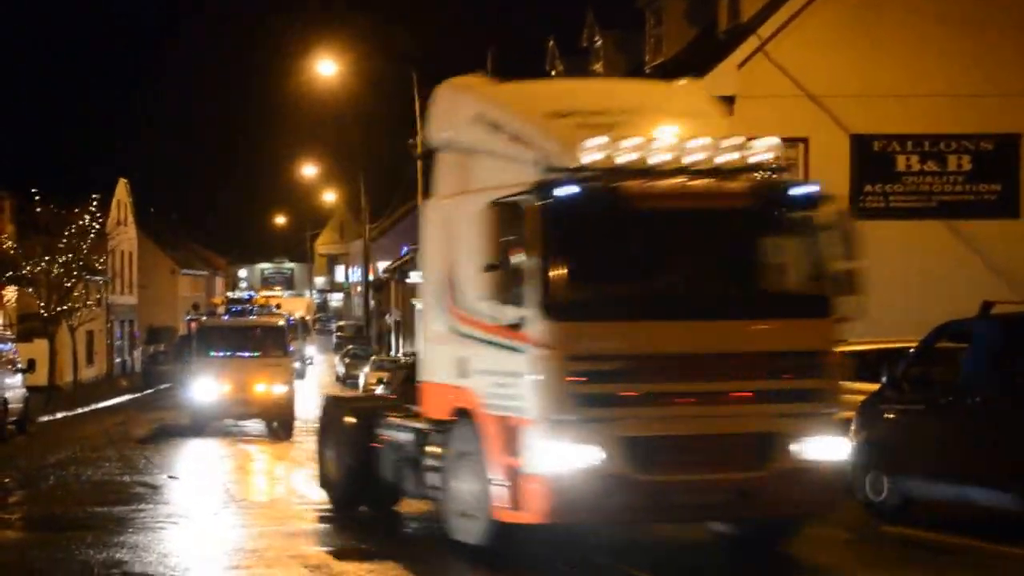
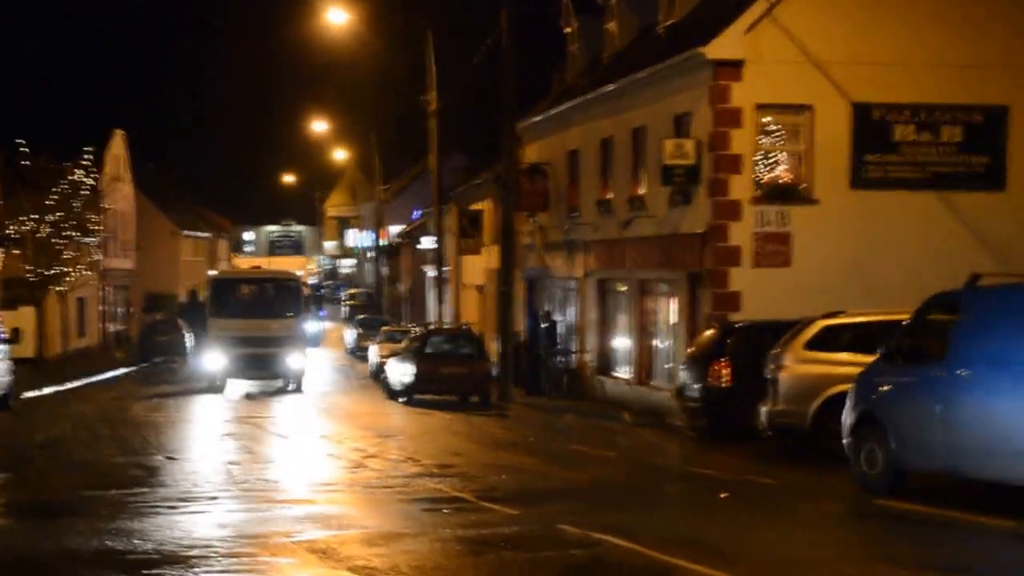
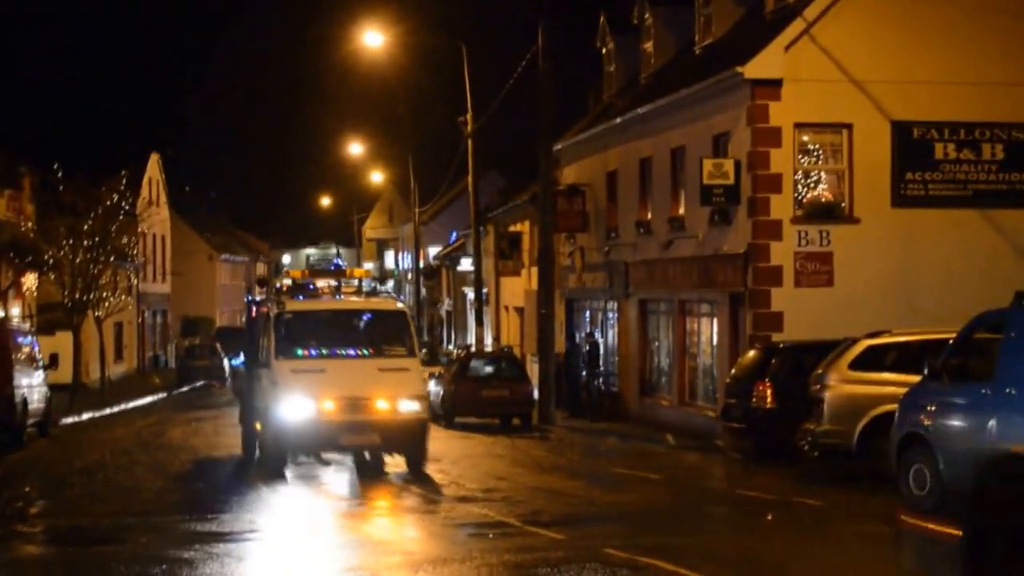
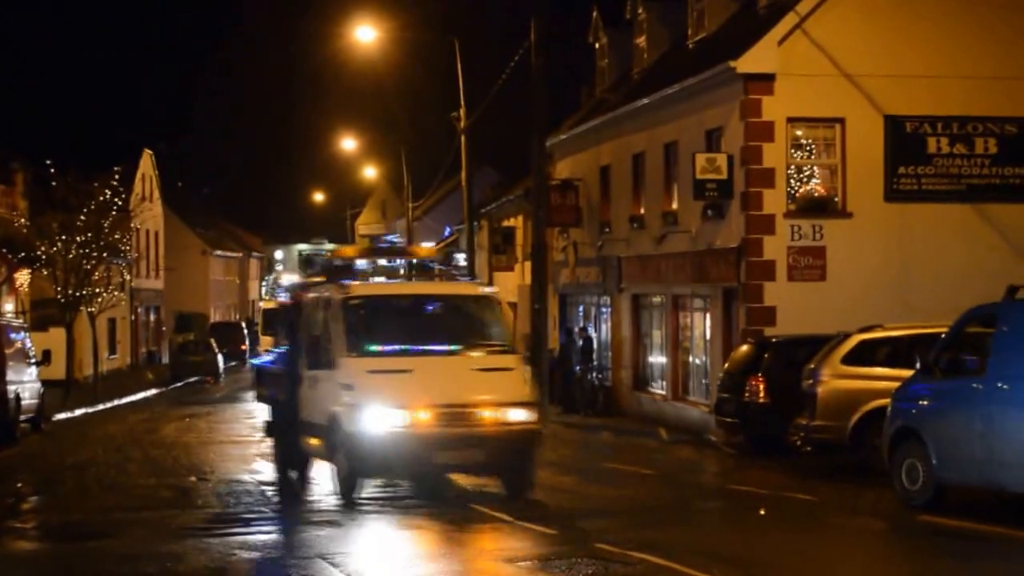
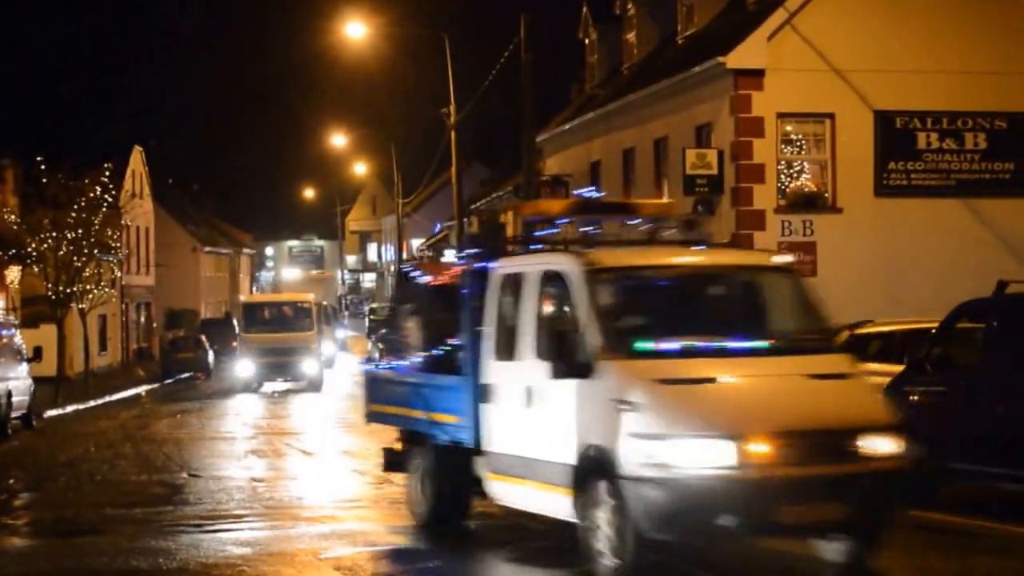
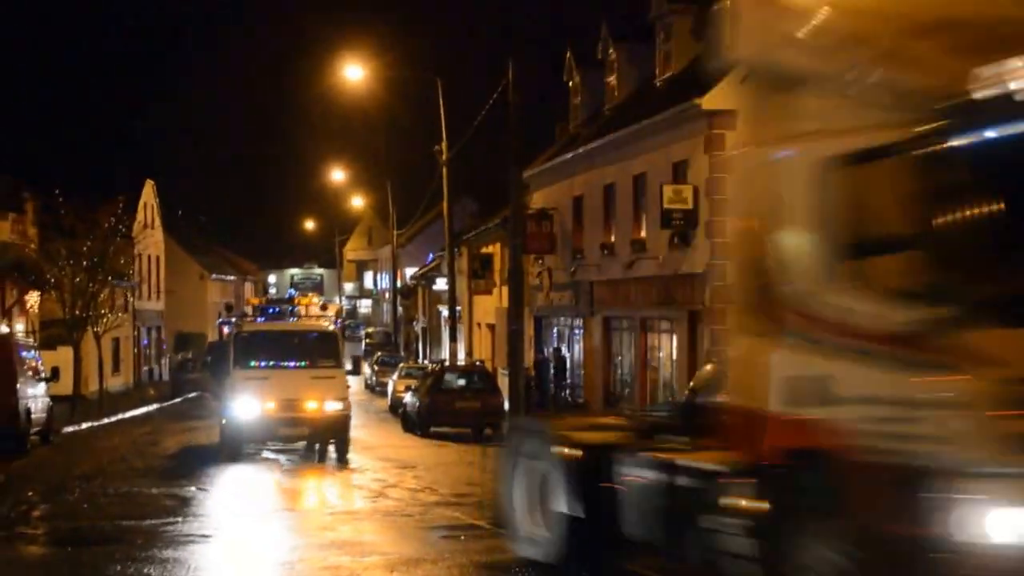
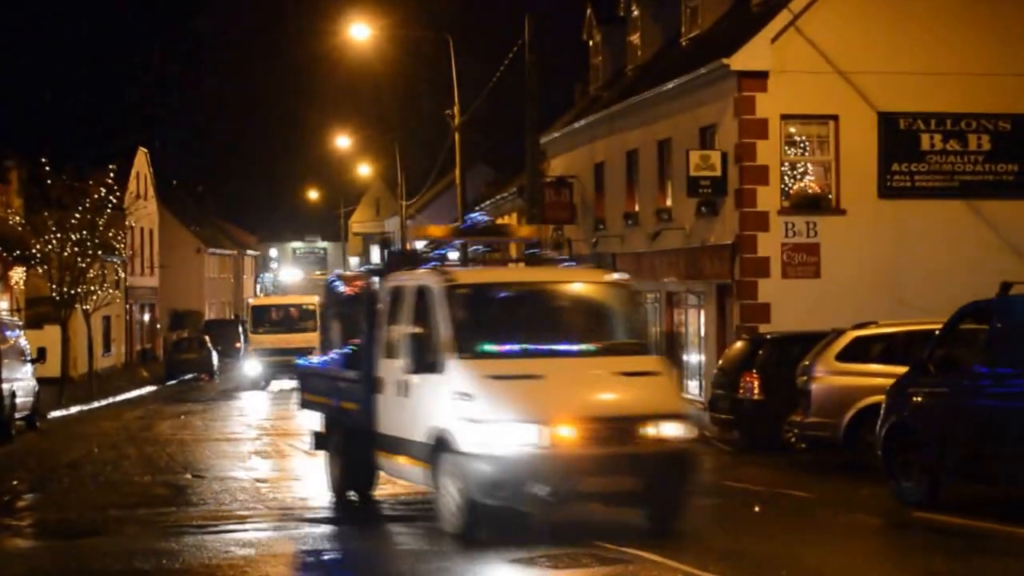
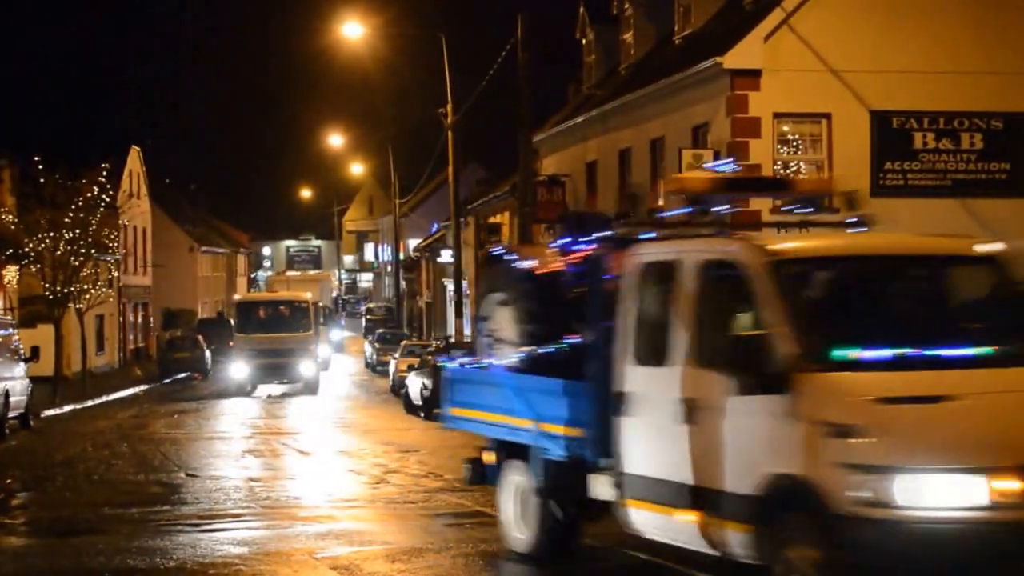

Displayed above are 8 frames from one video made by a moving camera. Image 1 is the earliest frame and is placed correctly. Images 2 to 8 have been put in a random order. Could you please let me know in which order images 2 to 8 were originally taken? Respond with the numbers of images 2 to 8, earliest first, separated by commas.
6, 3, 4, 7, 5, 8, 2
